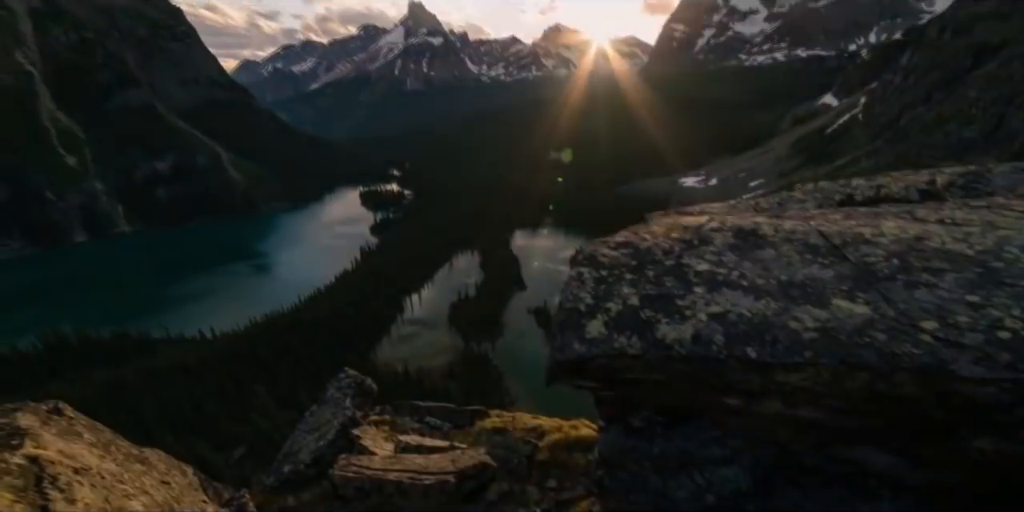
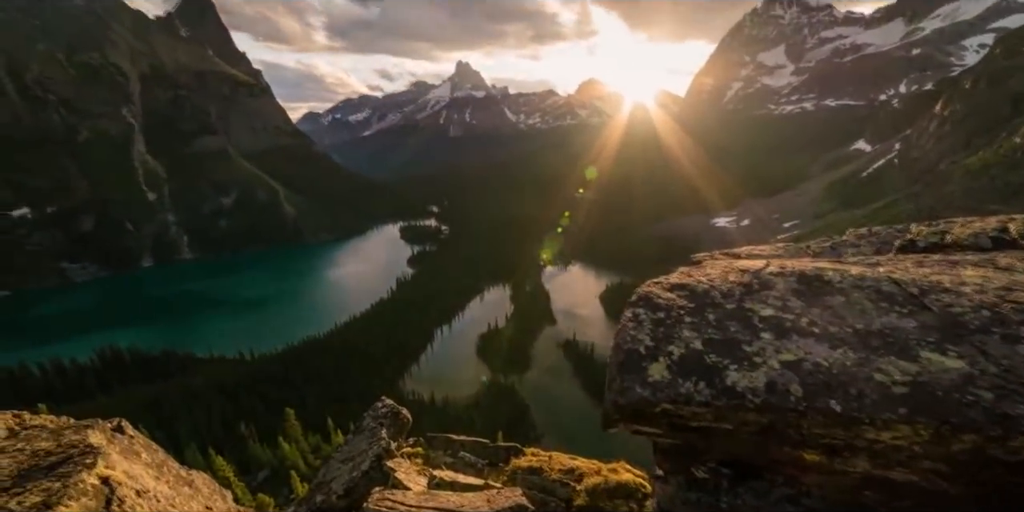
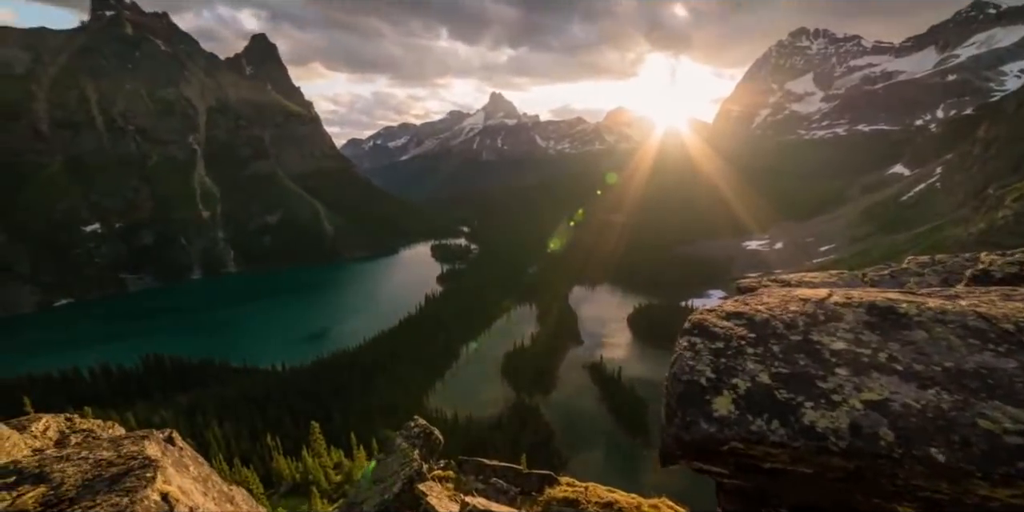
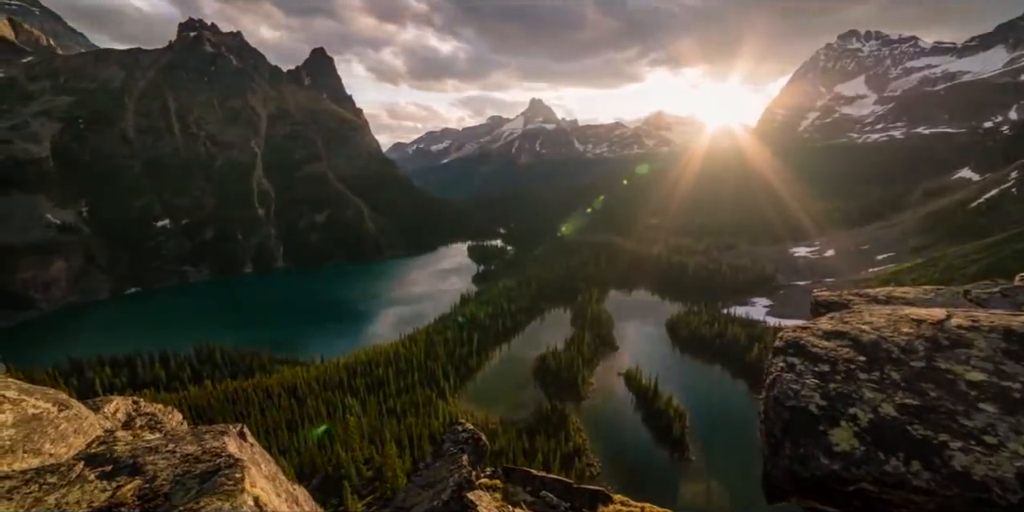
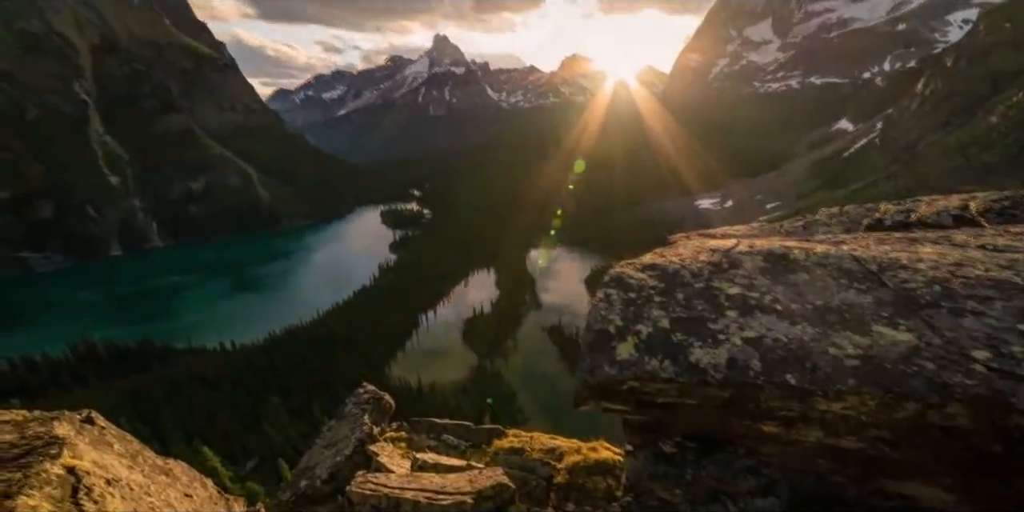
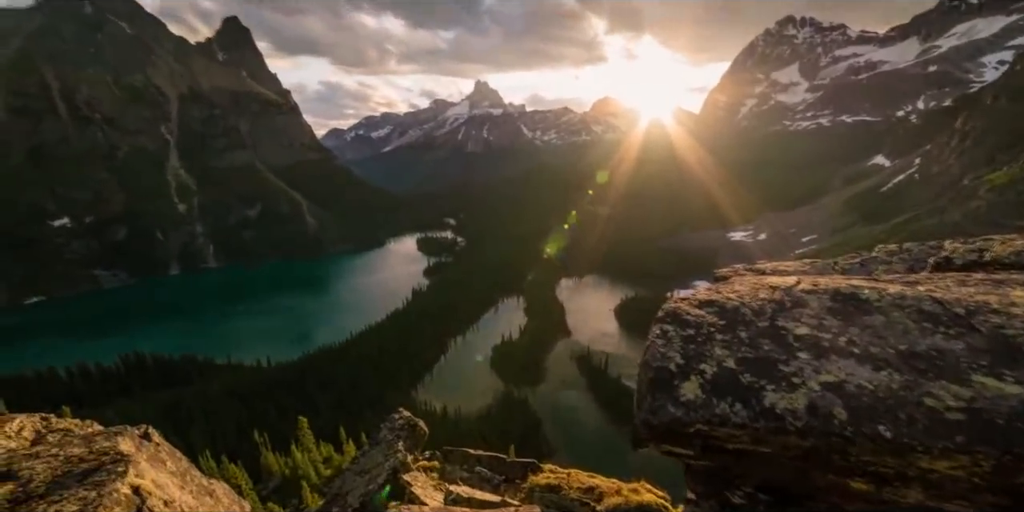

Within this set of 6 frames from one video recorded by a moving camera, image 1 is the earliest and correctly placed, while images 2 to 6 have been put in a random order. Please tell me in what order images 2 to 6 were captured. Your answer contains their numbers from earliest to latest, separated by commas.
5, 2, 6, 3, 4
